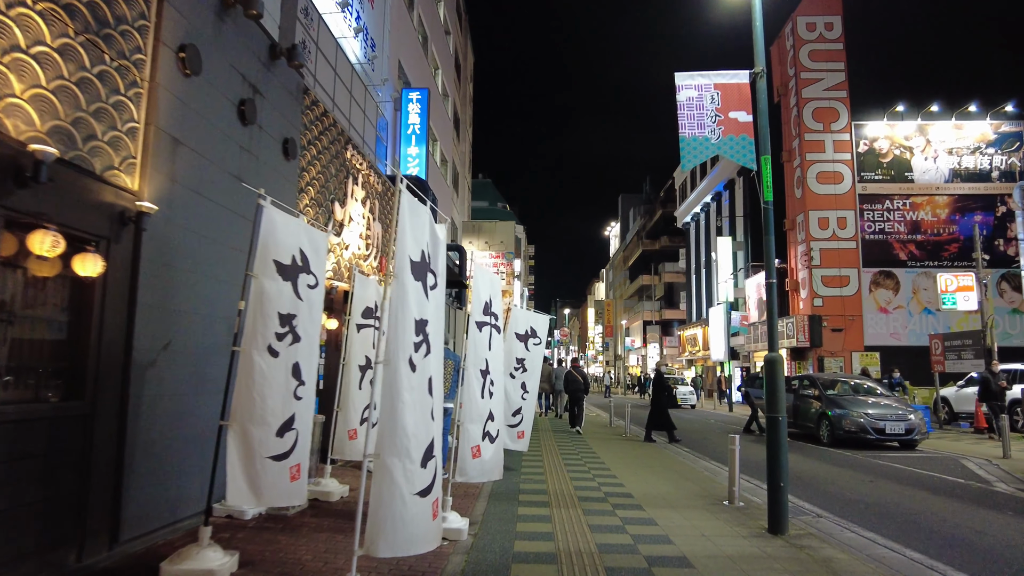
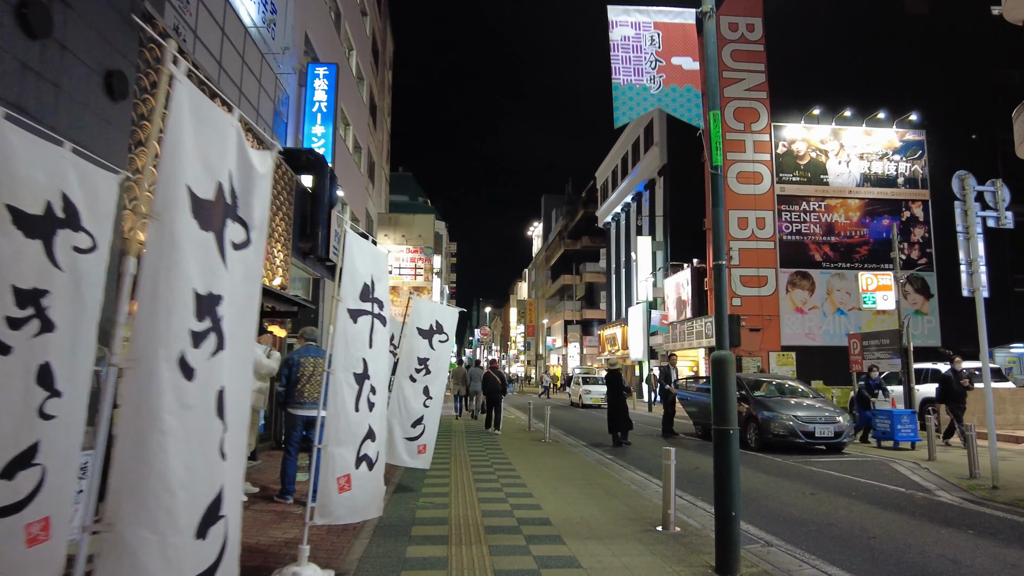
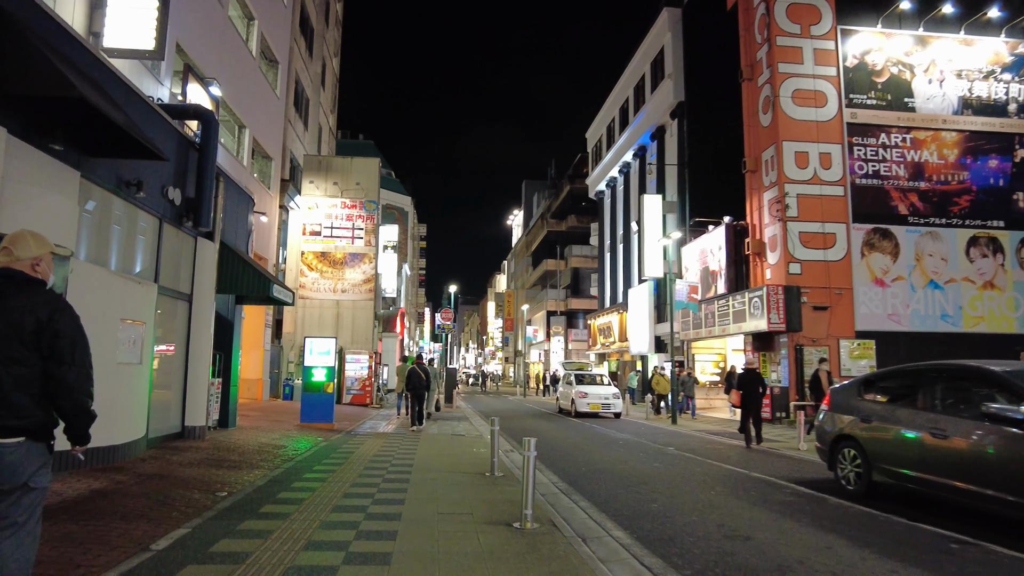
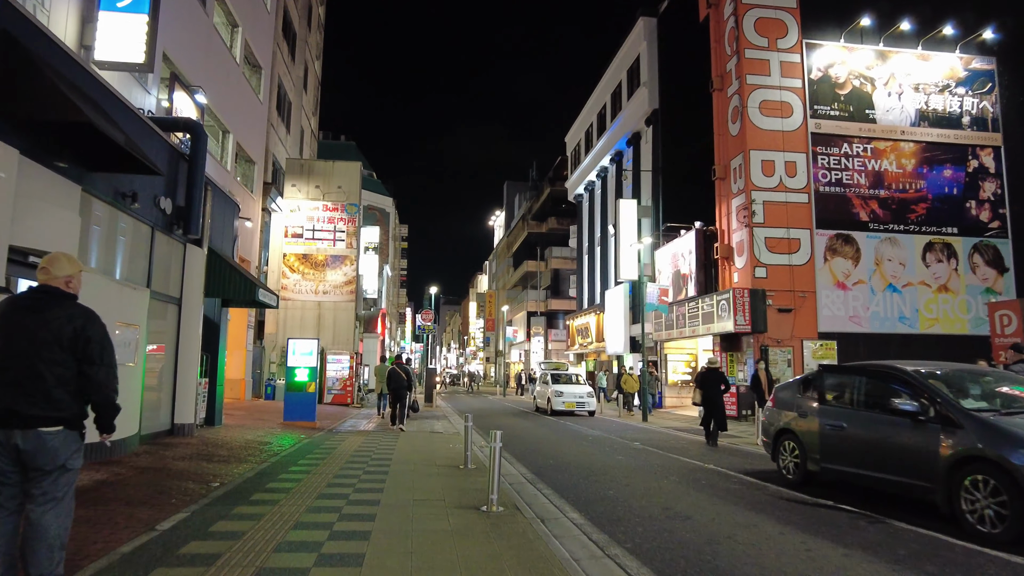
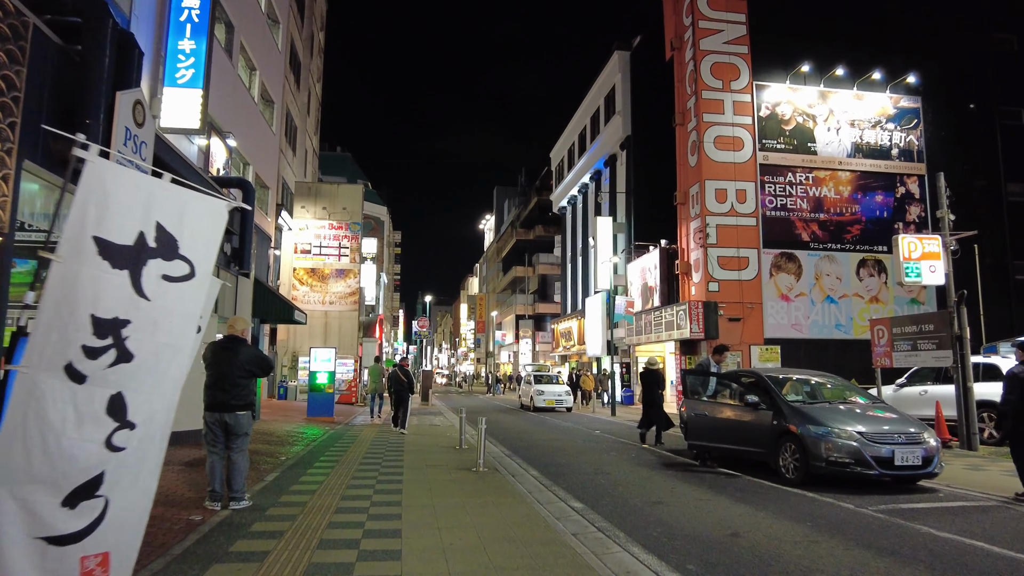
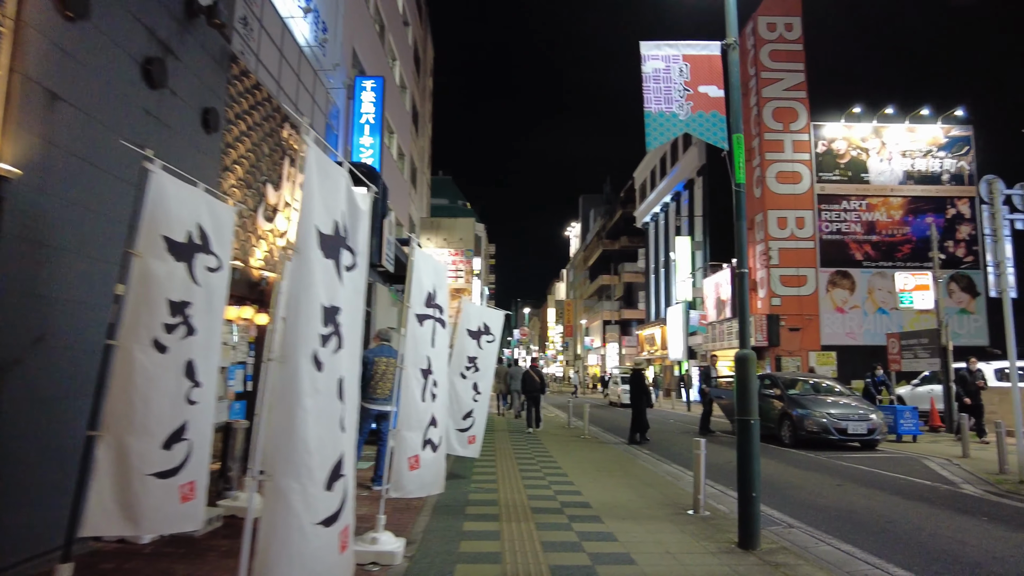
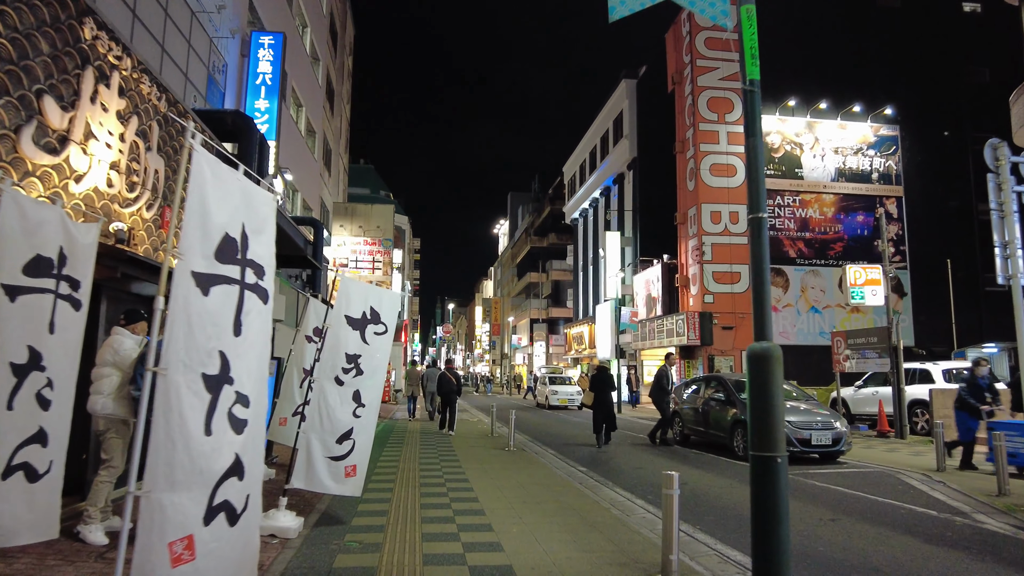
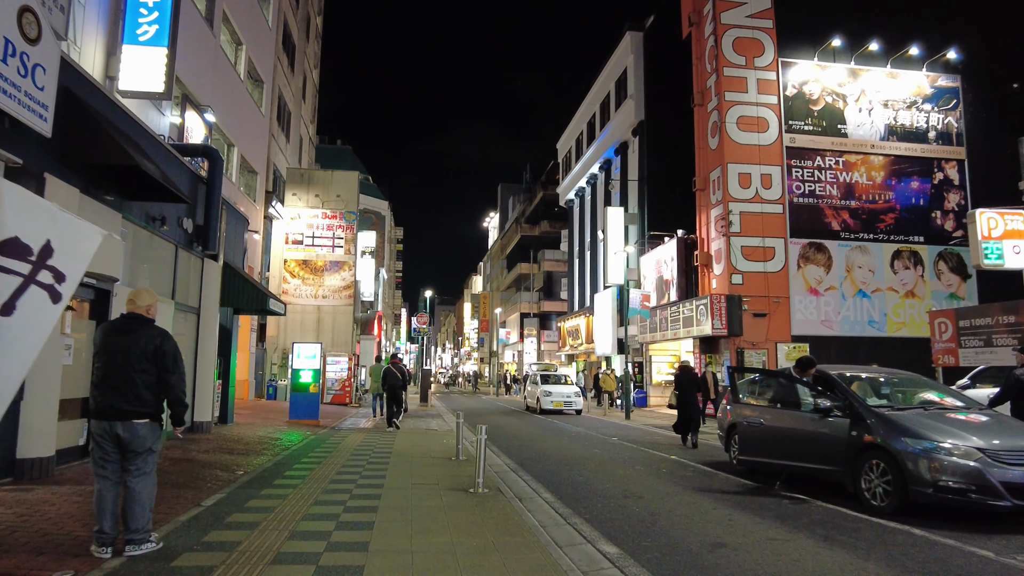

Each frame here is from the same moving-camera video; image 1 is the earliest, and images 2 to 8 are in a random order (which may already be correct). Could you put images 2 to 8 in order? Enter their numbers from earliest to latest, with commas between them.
6, 2, 7, 5, 8, 4, 3
